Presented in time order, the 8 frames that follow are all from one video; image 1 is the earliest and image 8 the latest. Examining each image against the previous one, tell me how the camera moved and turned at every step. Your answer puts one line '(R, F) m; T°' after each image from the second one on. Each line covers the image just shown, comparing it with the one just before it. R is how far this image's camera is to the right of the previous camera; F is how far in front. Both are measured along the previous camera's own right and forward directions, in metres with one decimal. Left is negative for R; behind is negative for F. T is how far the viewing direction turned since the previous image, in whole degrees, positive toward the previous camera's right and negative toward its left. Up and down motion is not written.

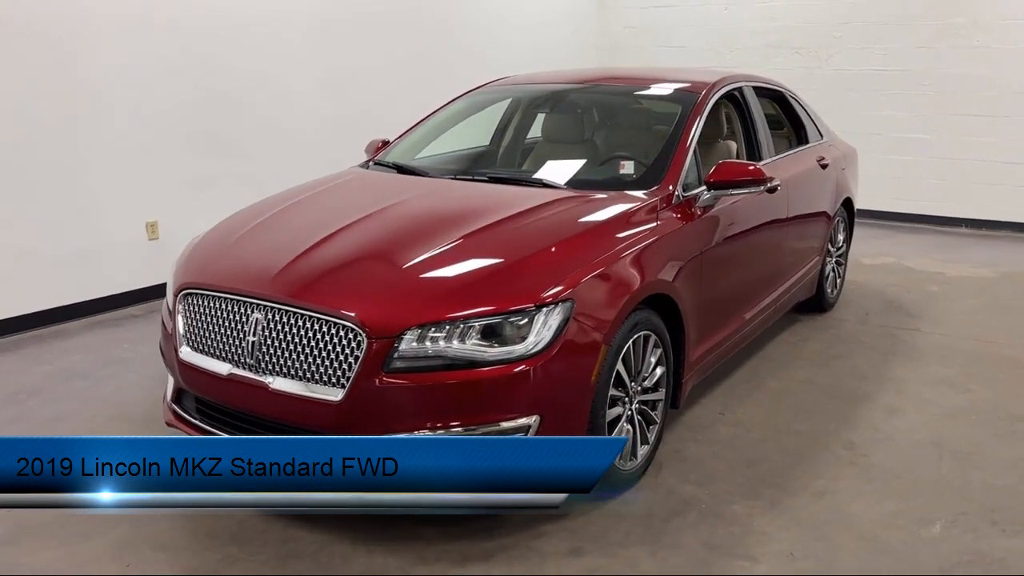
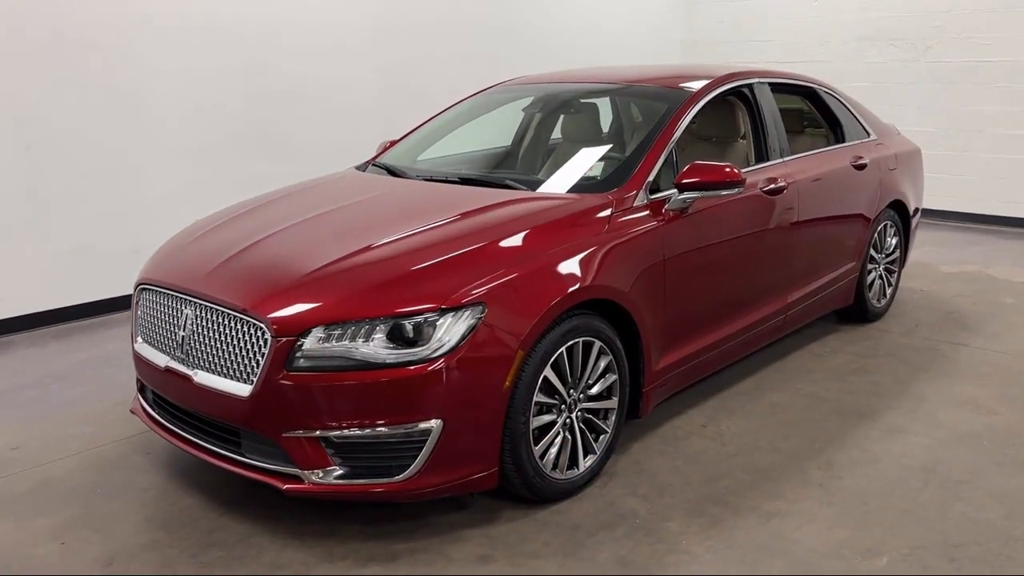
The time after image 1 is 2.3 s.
(+0.6, +0.1) m; -9°
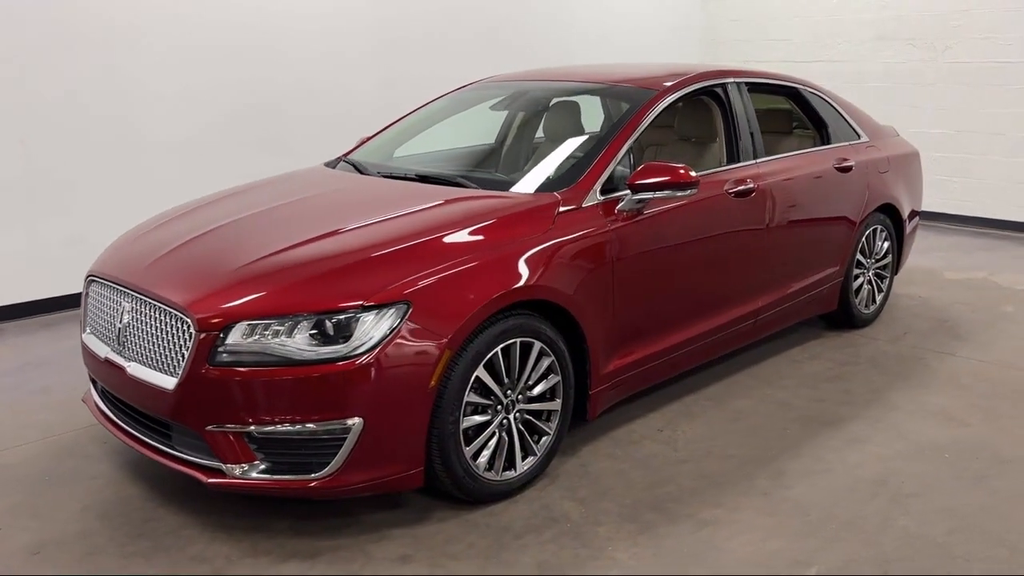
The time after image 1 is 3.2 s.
(+0.3, 0.0) m; -3°
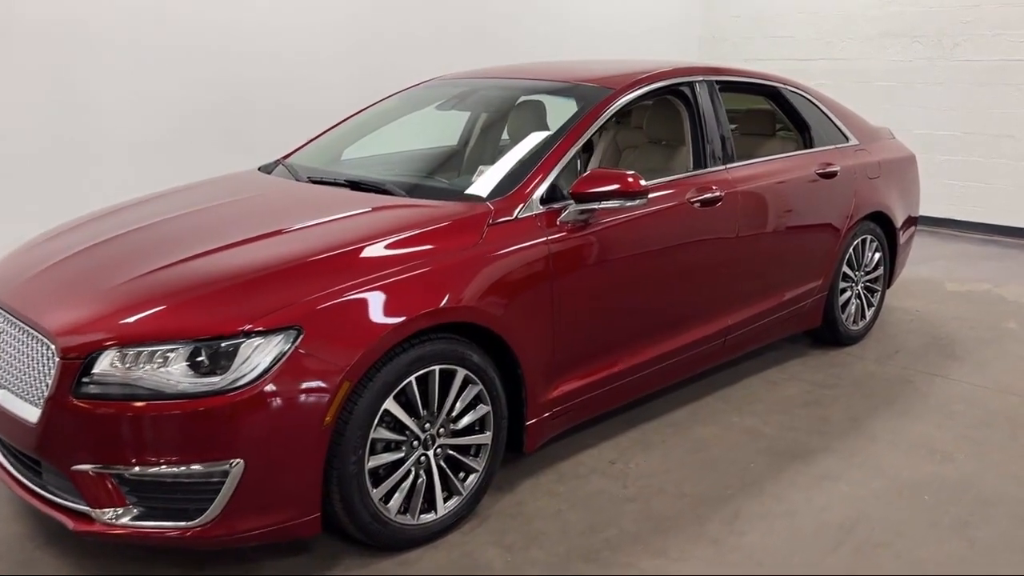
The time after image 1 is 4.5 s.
(+0.2, +0.3) m; -1°
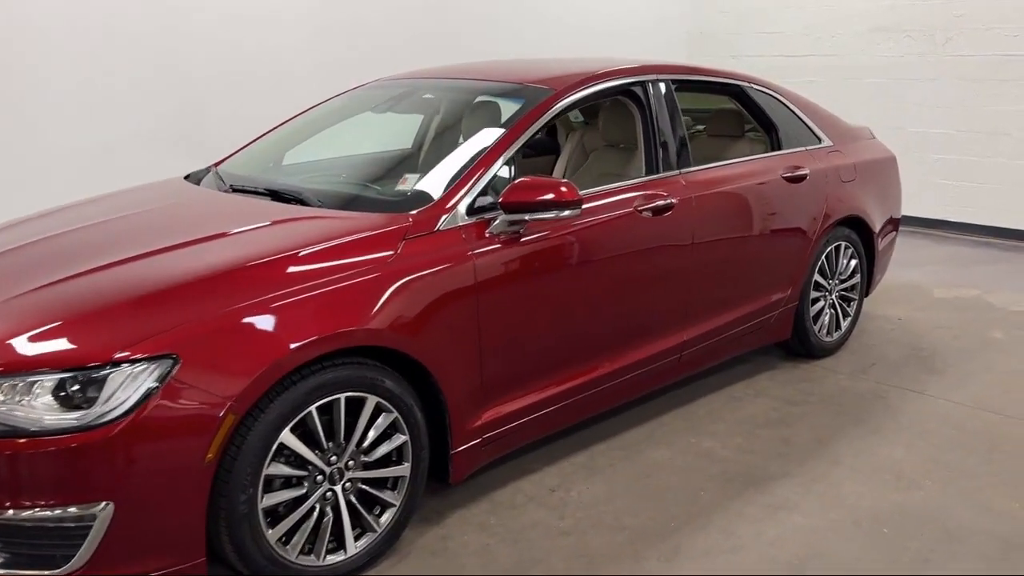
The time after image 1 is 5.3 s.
(+0.2, +0.2) m; -1°
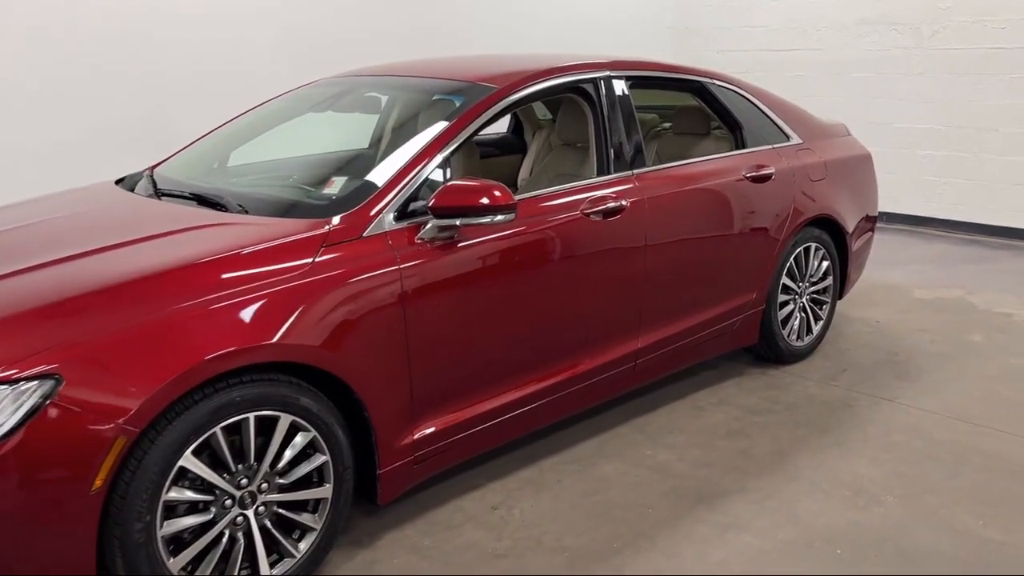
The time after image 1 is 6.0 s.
(+0.2, +0.1) m; 0°
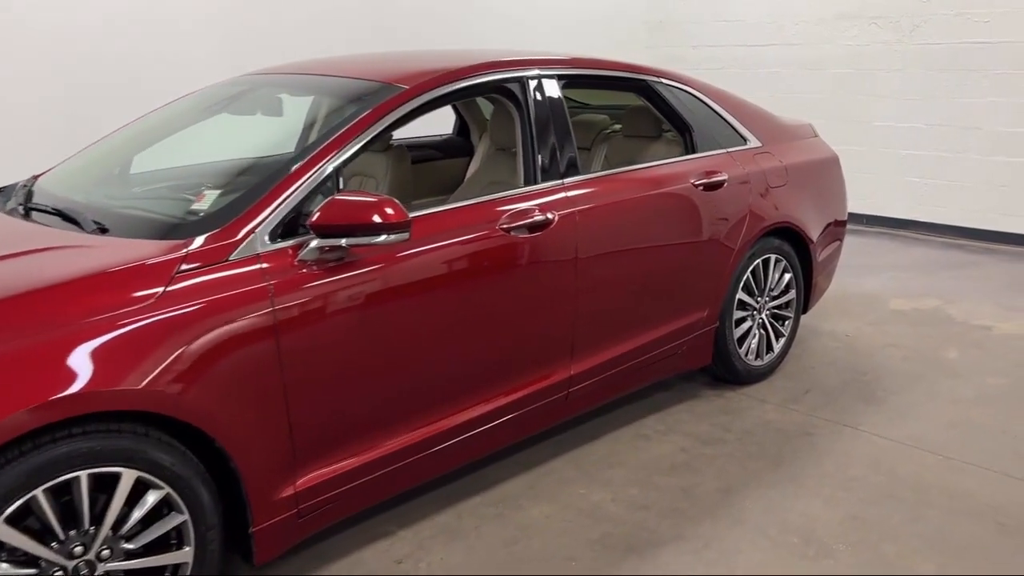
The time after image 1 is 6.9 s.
(+0.2, +0.3) m; 0°
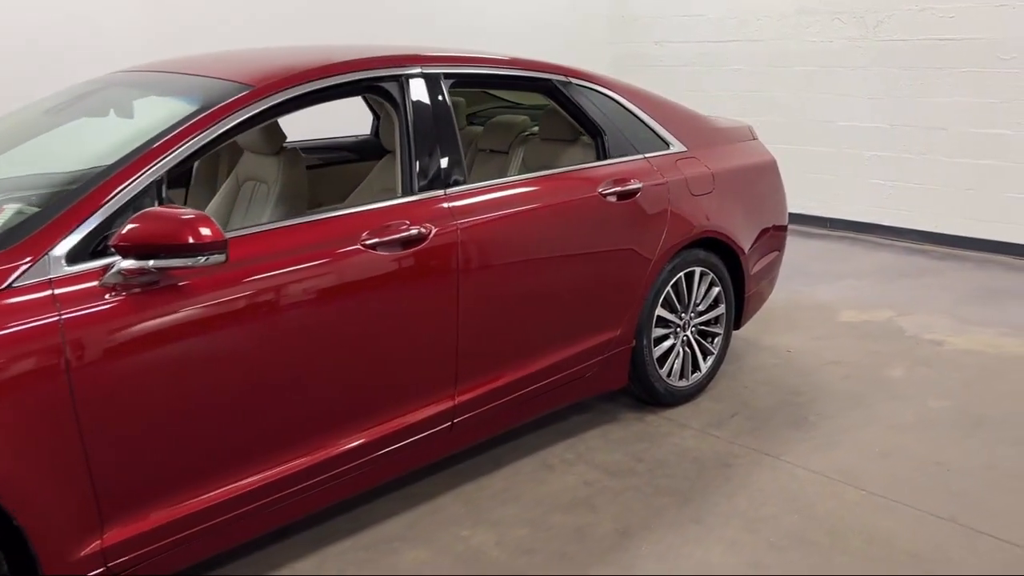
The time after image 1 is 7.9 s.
(+0.3, +0.2) m; 0°
